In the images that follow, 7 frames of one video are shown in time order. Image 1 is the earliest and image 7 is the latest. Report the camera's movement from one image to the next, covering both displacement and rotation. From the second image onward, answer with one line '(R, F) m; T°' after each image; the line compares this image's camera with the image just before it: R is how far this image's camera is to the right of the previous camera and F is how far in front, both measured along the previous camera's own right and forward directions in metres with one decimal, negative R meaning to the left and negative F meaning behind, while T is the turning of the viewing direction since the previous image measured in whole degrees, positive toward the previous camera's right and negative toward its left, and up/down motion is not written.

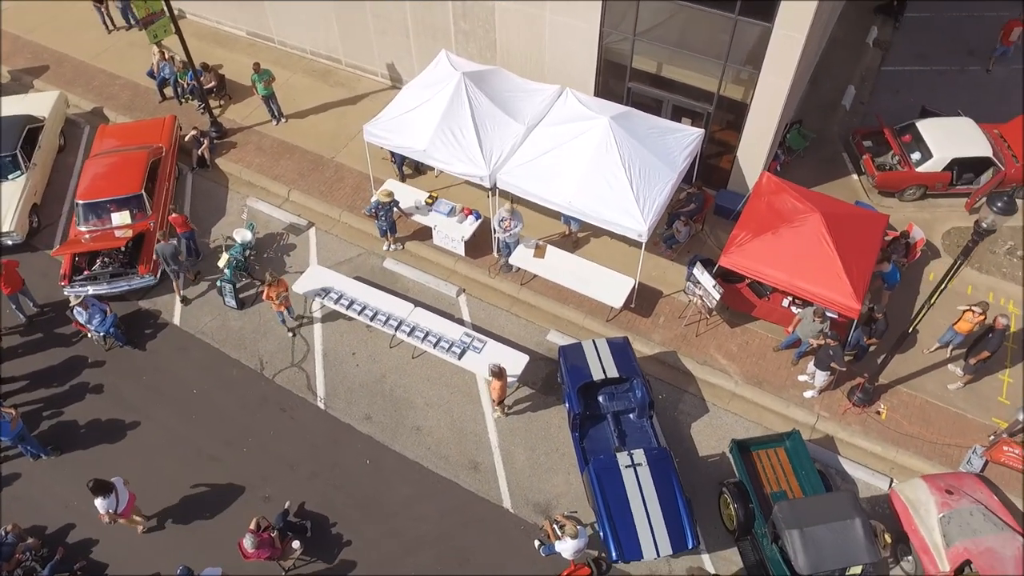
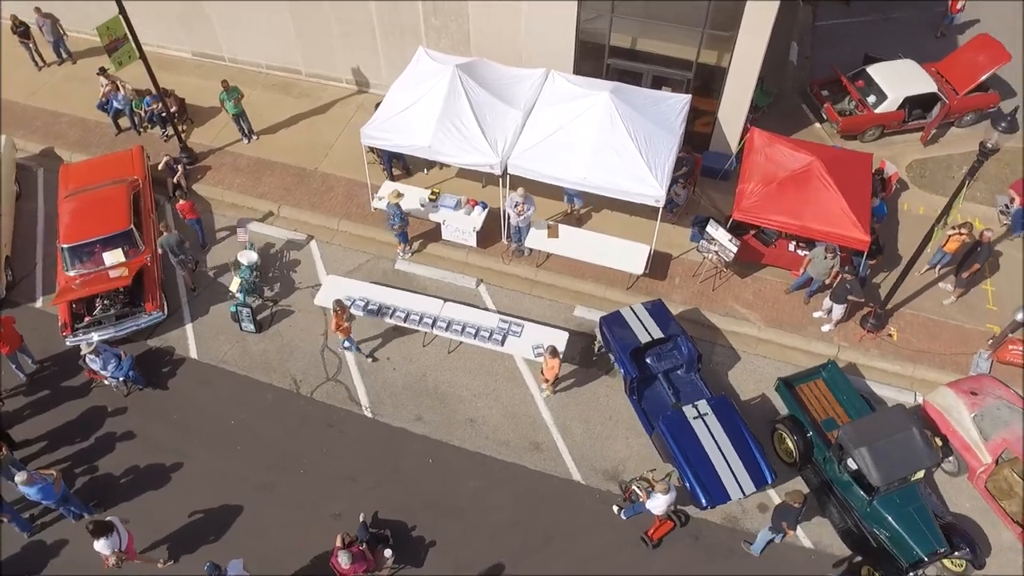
(-1.8, -0.1) m; +7°
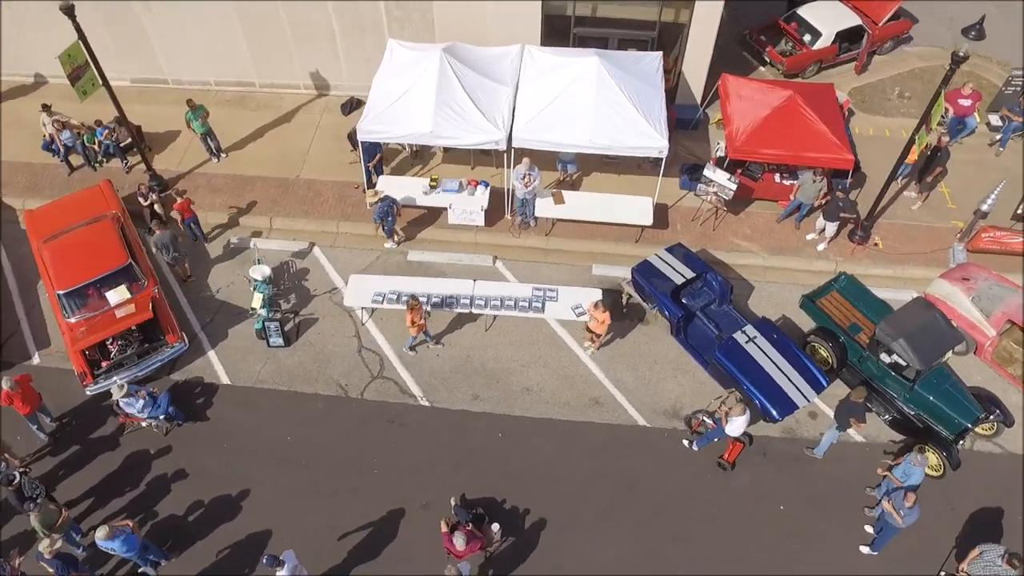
(-2.1, -0.1) m; +8°
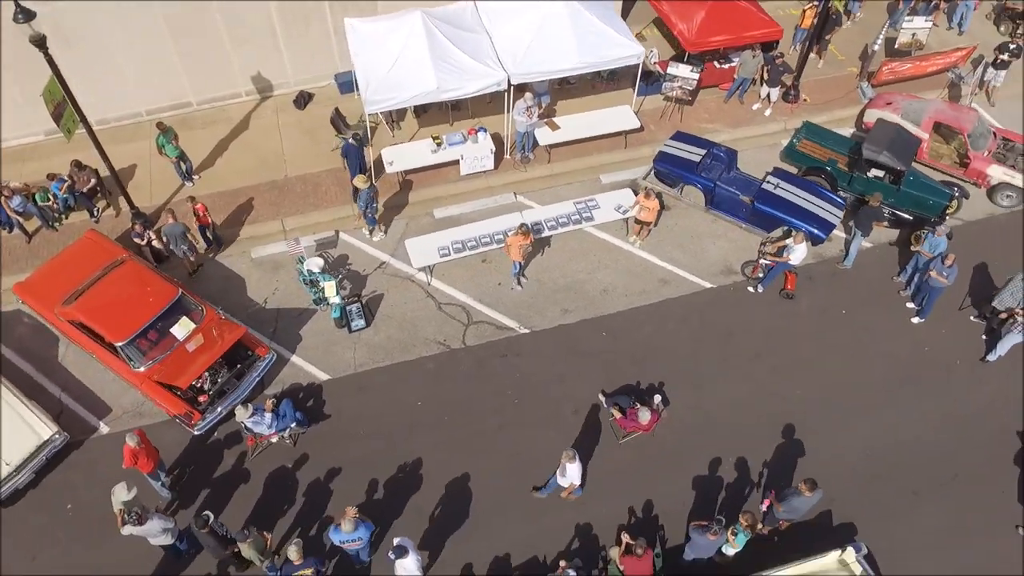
(-4.0, -0.1) m; +15°
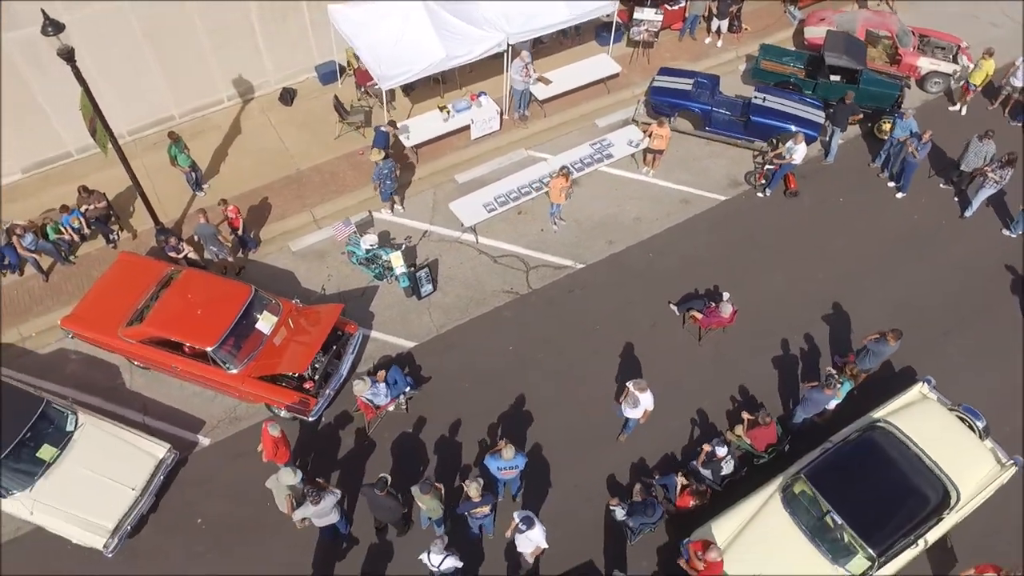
(-2.9, -0.3) m; +10°
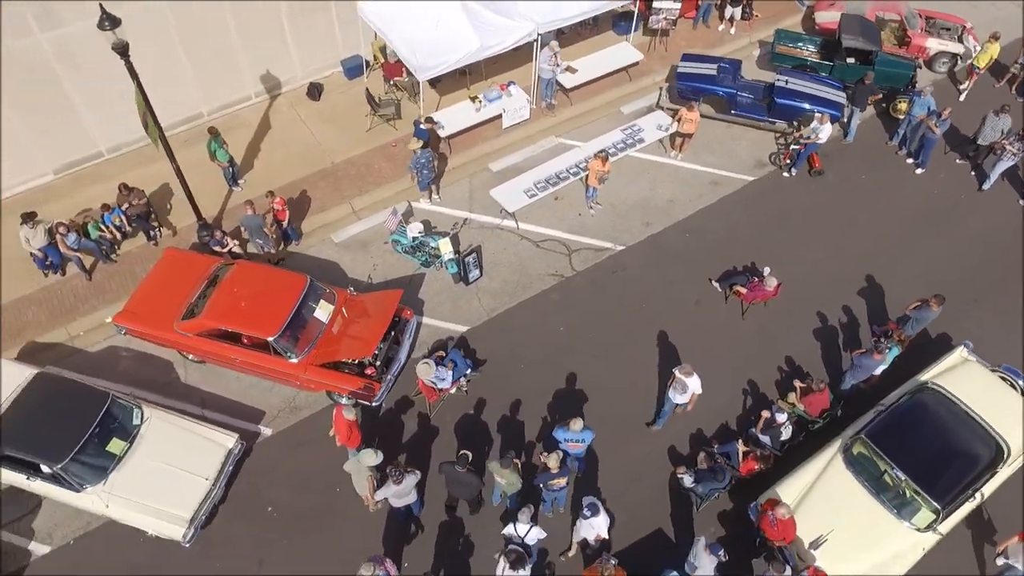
(-1.1, -0.2) m; +2°
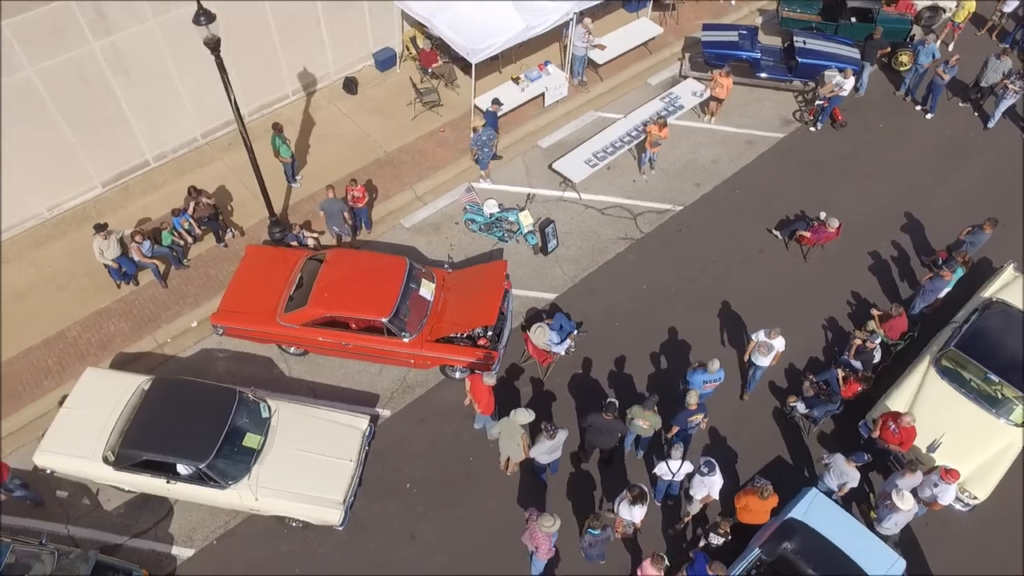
(-2.4, -0.3) m; +5°
